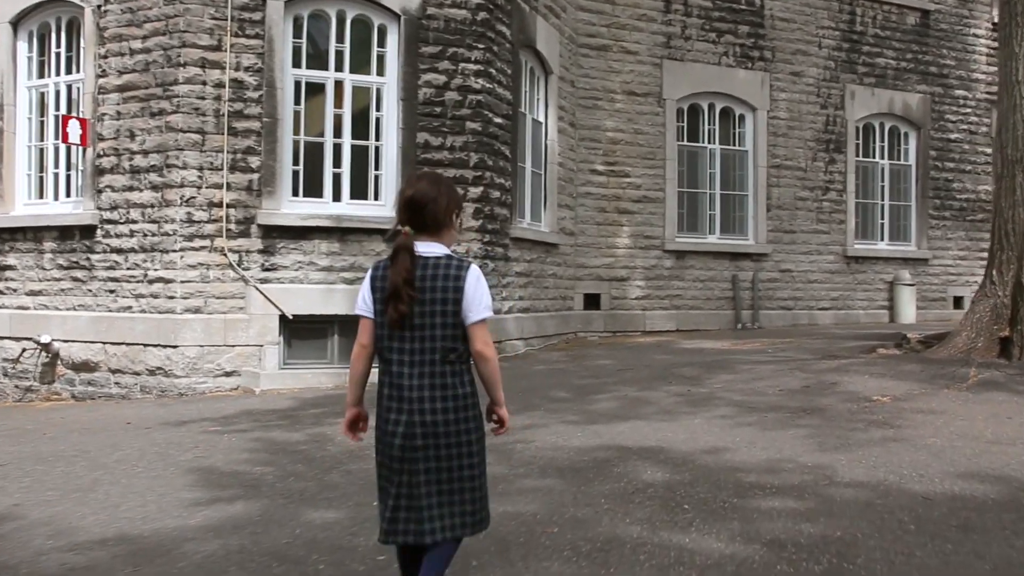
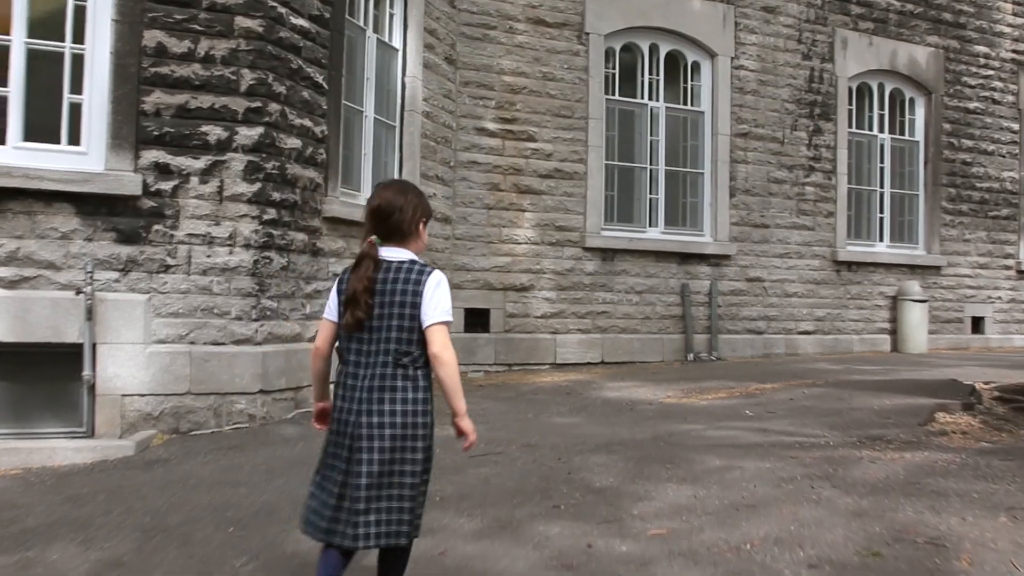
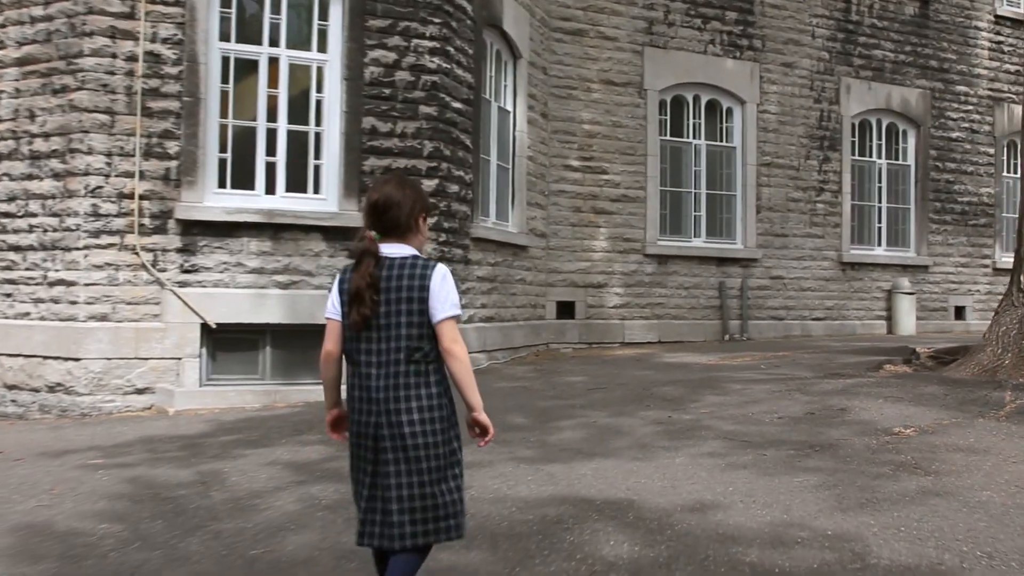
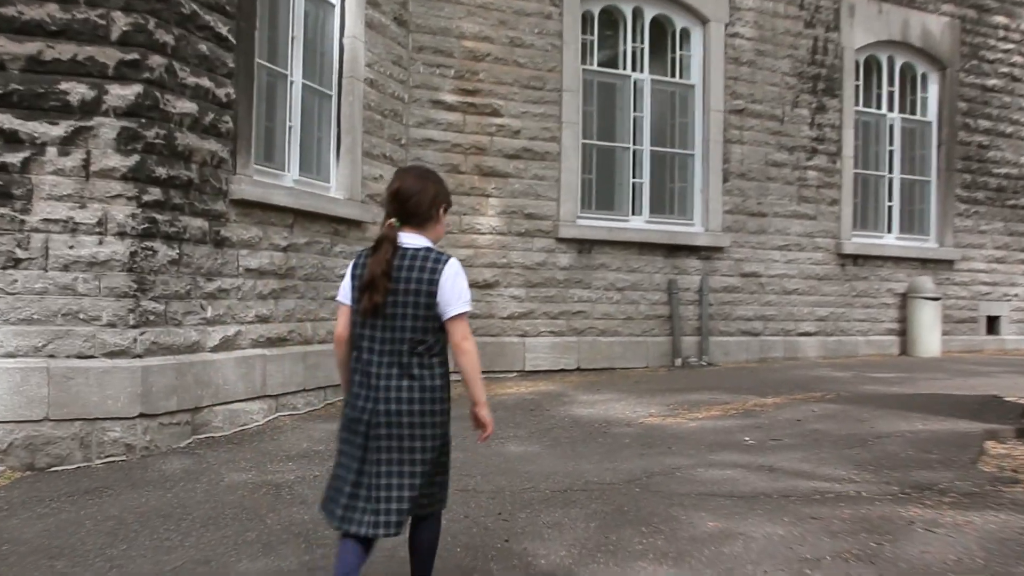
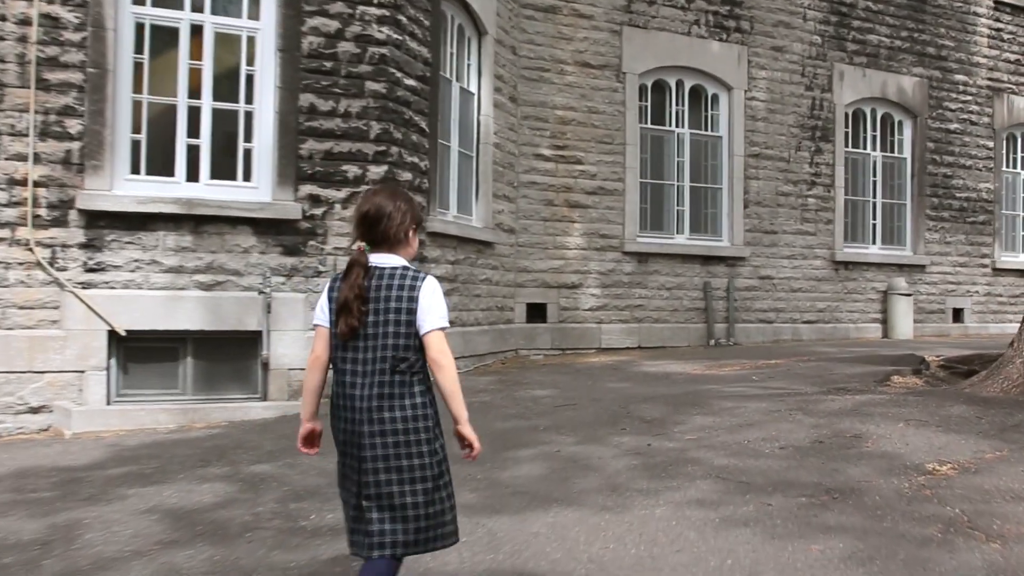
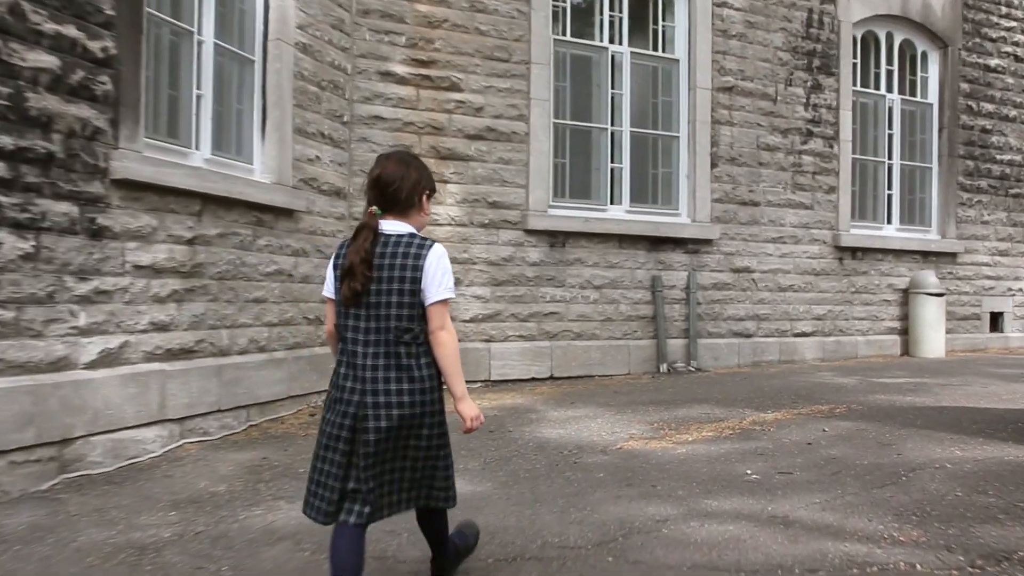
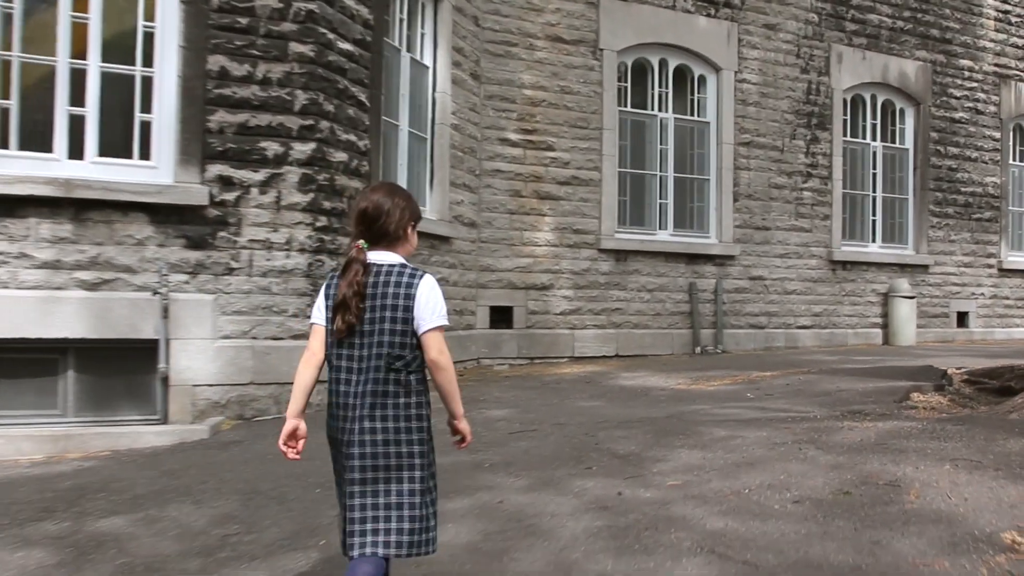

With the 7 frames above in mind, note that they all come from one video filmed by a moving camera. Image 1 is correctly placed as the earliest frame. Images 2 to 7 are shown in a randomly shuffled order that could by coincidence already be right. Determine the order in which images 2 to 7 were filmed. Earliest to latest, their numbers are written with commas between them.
3, 5, 7, 2, 4, 6
